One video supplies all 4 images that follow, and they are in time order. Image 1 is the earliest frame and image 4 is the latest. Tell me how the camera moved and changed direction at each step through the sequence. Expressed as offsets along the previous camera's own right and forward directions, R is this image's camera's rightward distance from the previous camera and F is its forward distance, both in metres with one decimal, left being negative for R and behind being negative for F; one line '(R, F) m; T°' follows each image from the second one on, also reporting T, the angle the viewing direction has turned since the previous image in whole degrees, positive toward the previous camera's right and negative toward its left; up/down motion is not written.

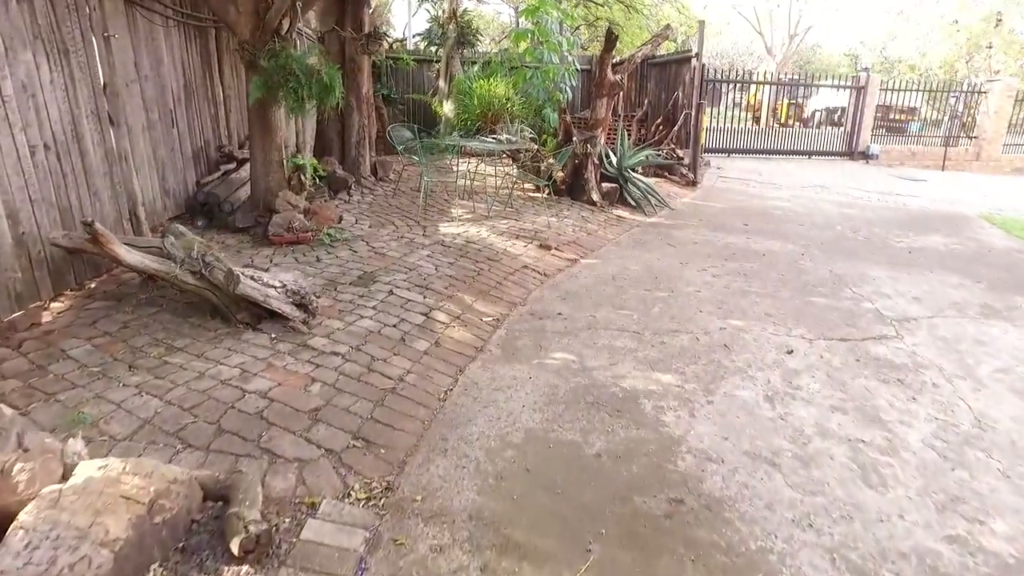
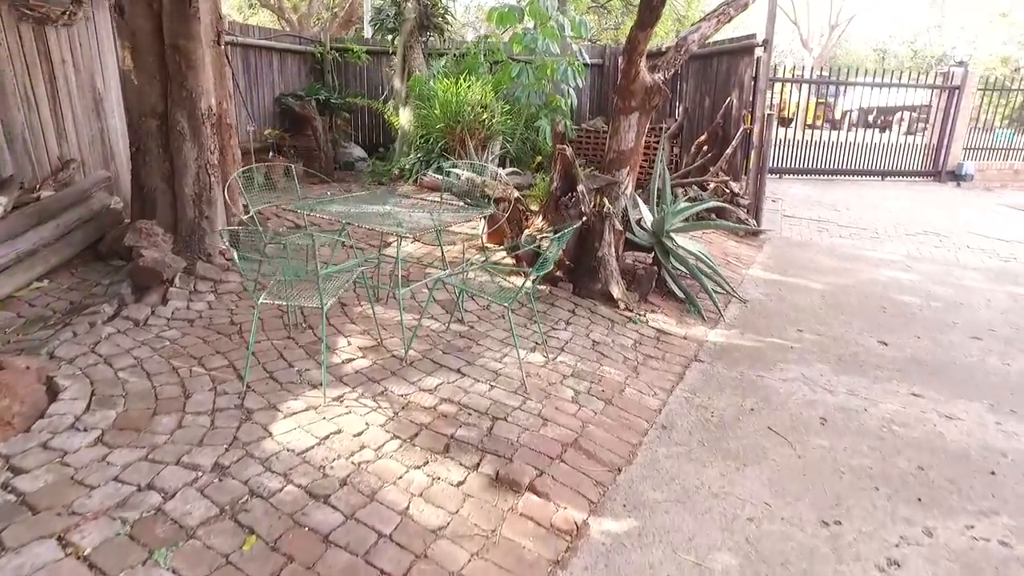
(+0.3, +3.1) m; -1°
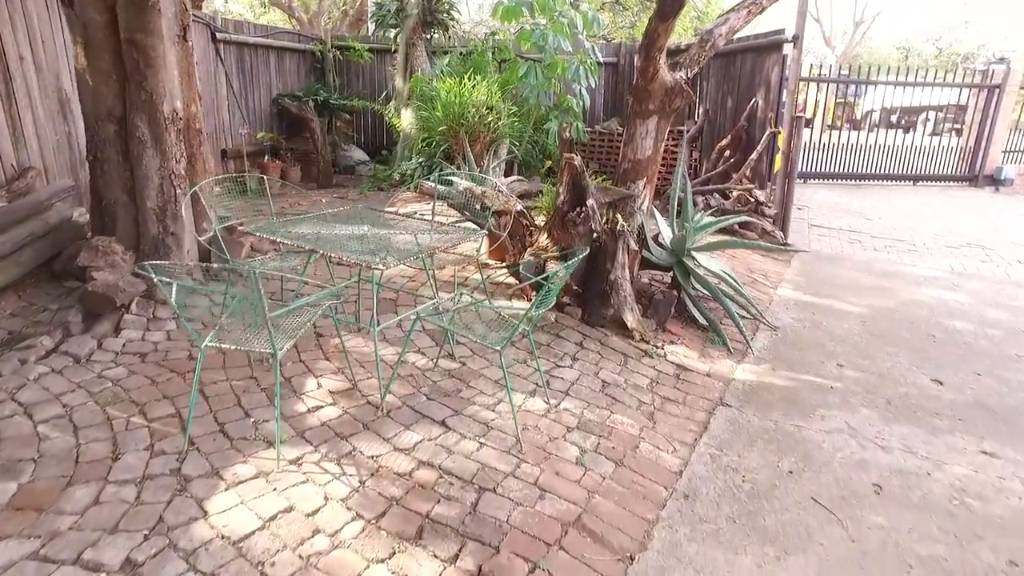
(+0.1, +0.5) m; -1°
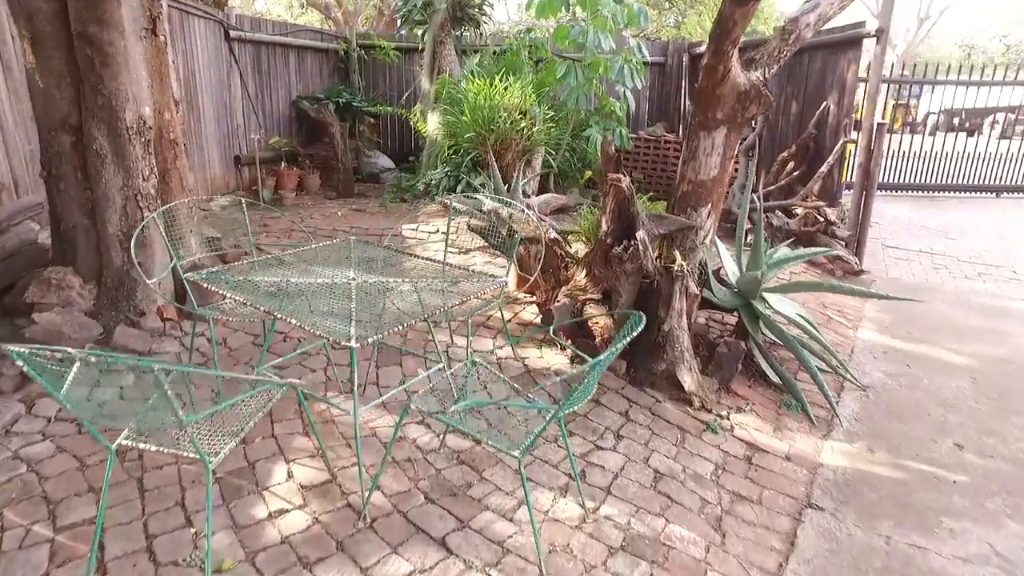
(0.0, +0.7) m; -3°
